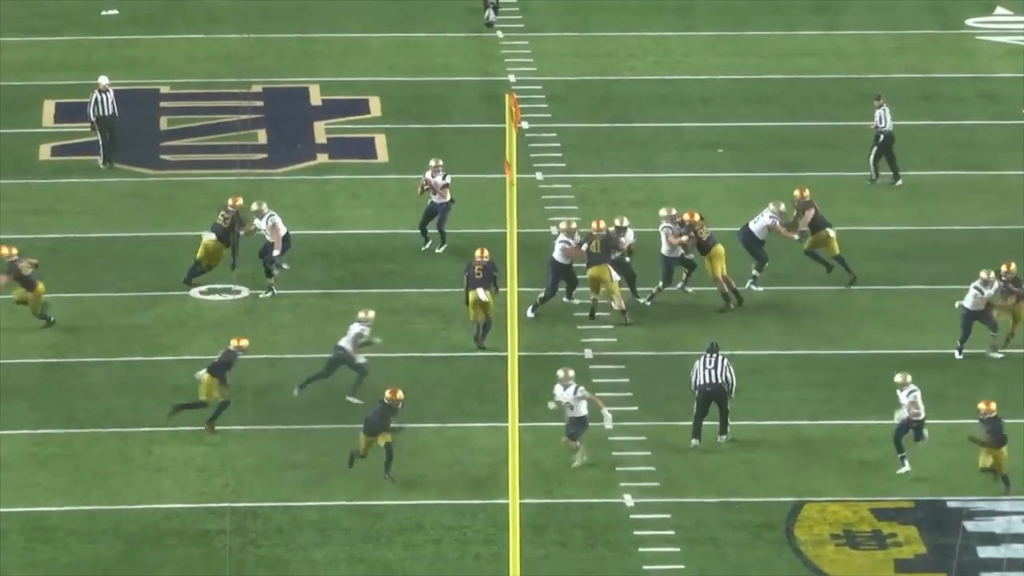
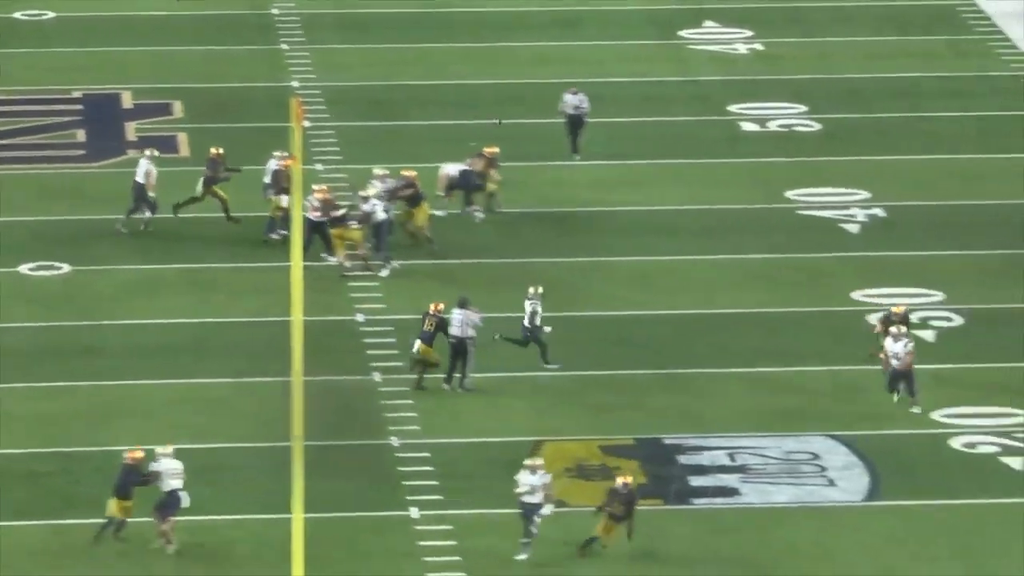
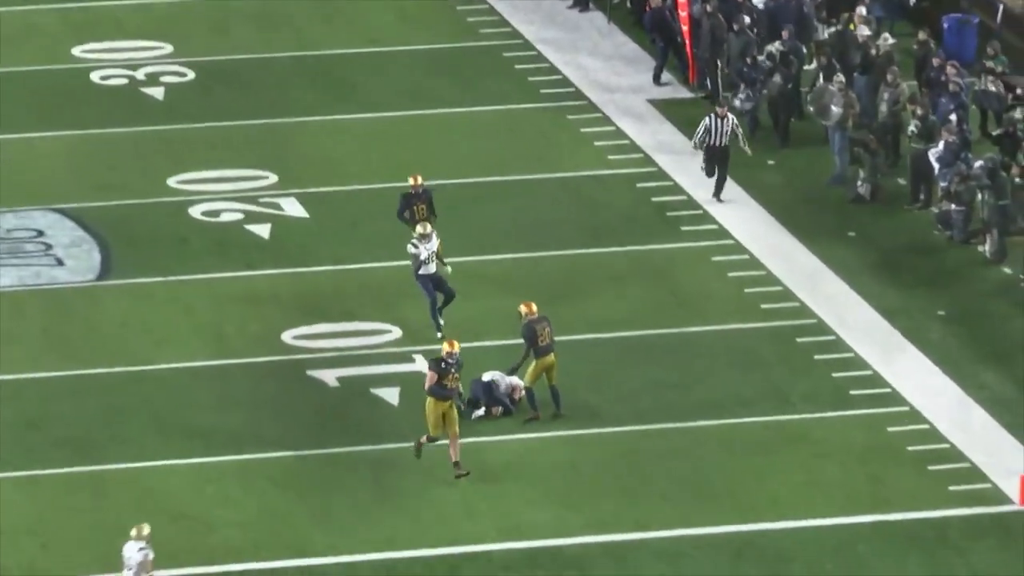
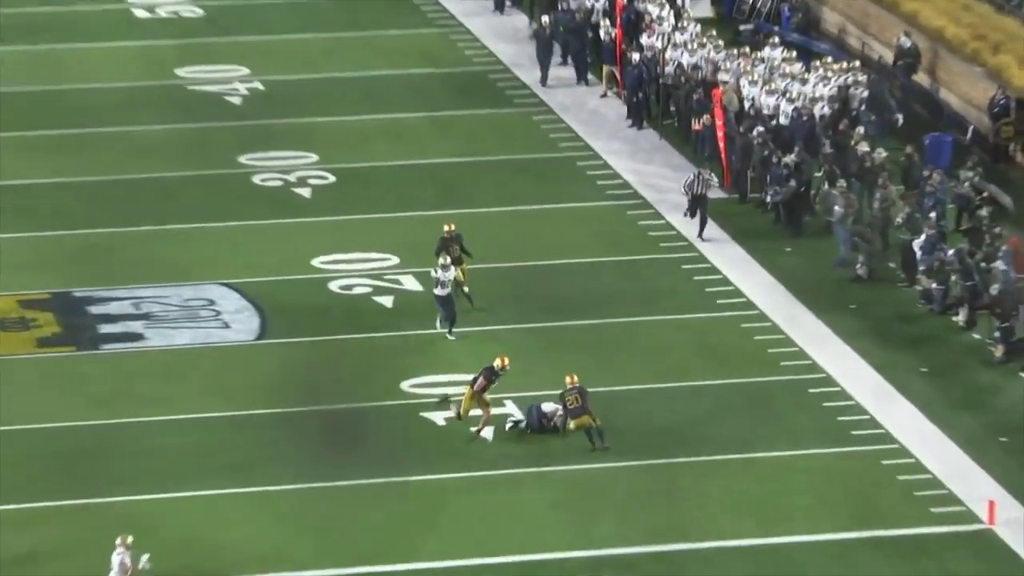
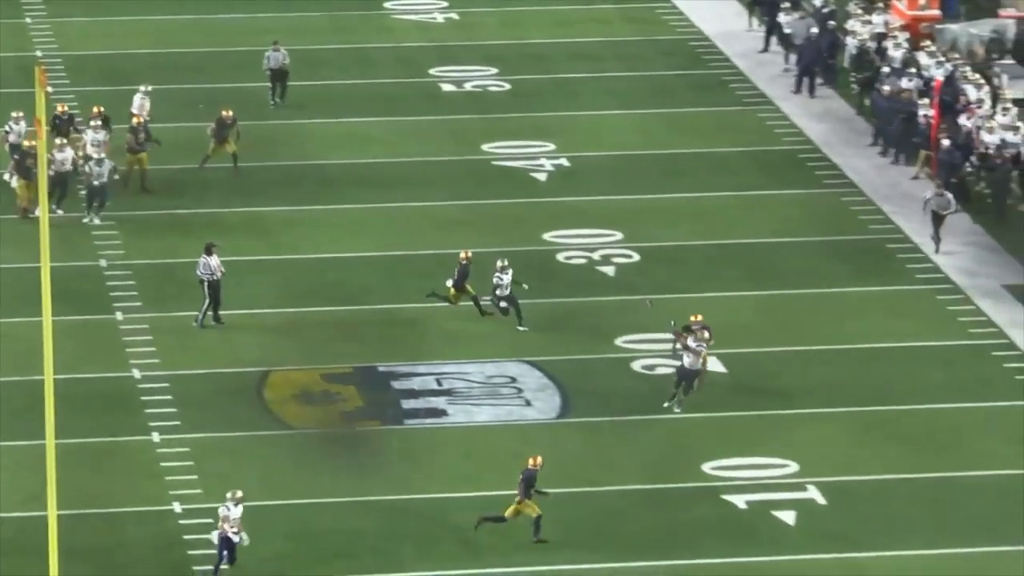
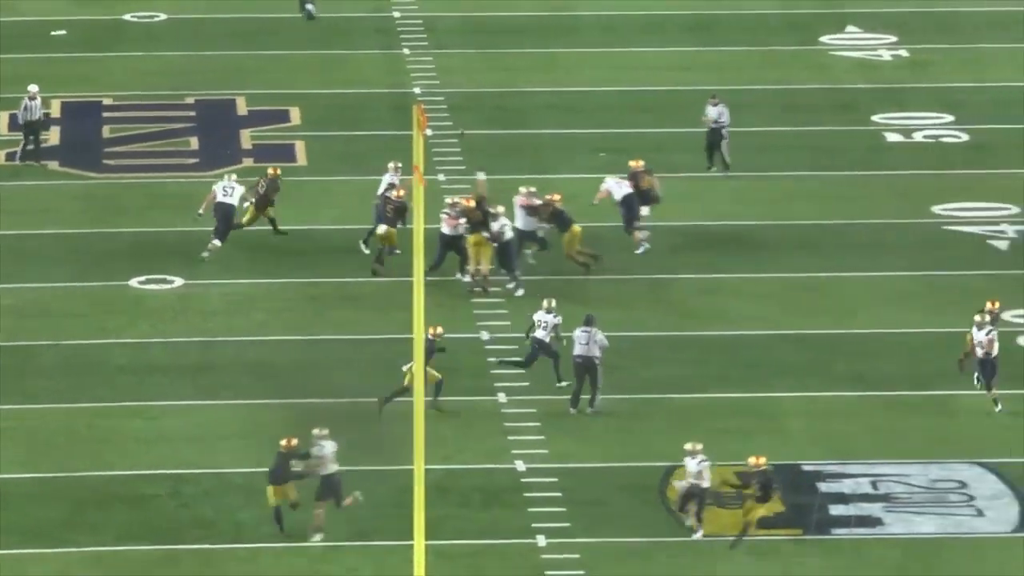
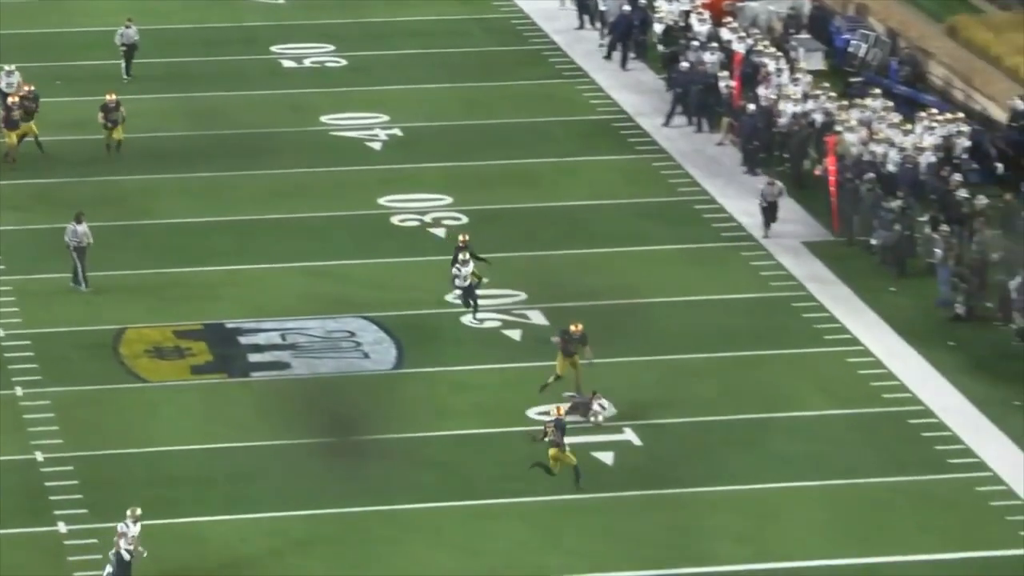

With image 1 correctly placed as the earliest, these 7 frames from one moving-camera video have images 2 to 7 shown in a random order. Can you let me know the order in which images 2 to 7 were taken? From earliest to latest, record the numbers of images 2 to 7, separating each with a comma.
6, 2, 5, 7, 4, 3
